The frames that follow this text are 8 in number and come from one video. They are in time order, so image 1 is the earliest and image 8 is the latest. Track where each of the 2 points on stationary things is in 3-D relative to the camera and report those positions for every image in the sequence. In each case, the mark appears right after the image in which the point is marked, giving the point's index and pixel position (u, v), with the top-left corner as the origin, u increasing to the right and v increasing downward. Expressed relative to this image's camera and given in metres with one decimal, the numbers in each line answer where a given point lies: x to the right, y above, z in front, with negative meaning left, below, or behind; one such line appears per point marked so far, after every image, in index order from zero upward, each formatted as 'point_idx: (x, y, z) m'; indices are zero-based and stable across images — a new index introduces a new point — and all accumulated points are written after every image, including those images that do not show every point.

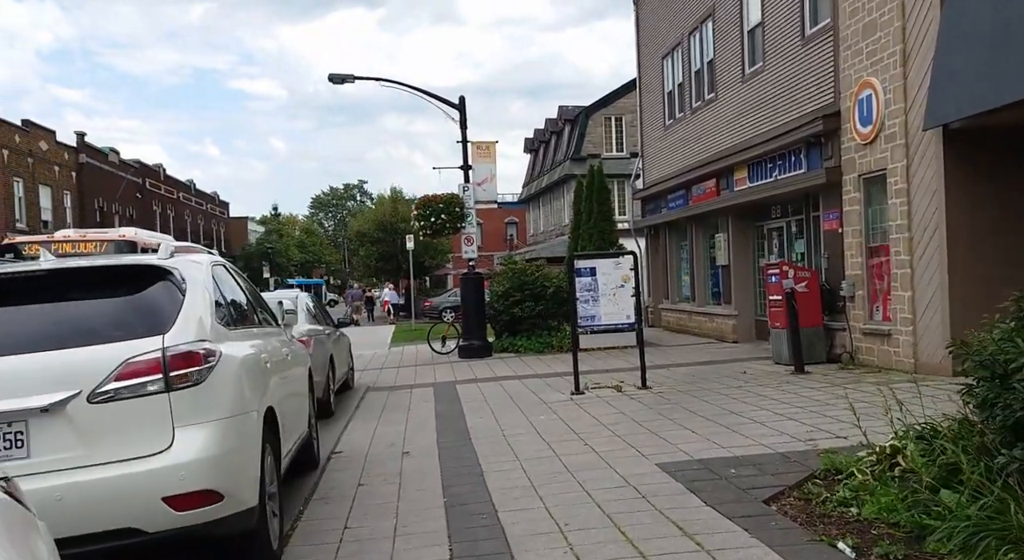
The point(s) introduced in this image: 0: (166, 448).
0: (-1.6, -0.8, +3.7) m
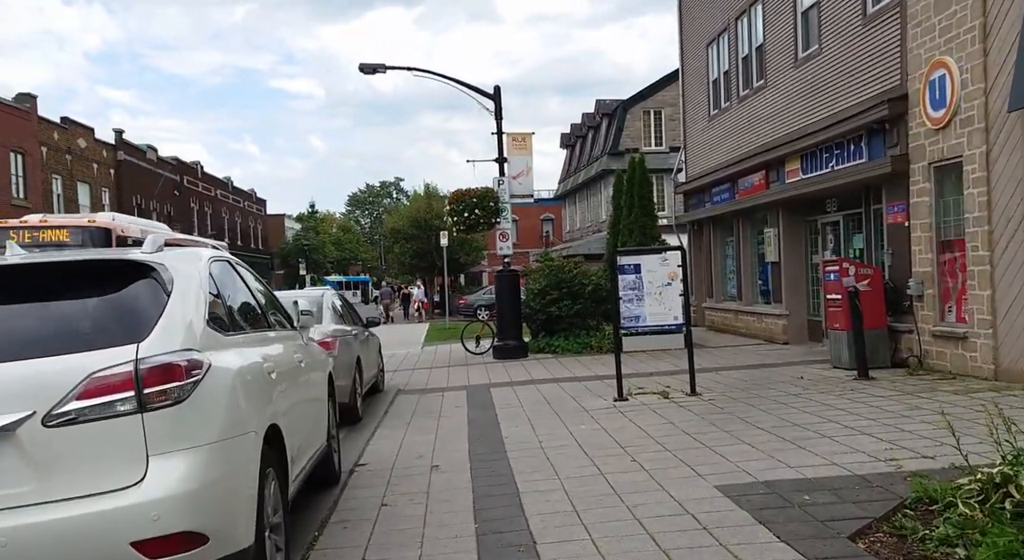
0: (-1.4, -0.8, +3.1) m
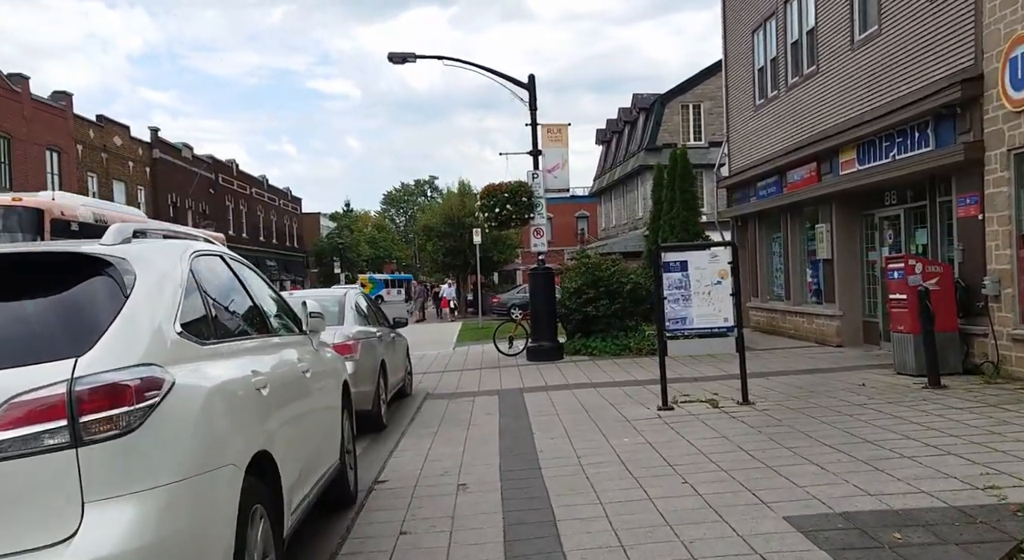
0: (-1.3, -0.7, +2.4) m
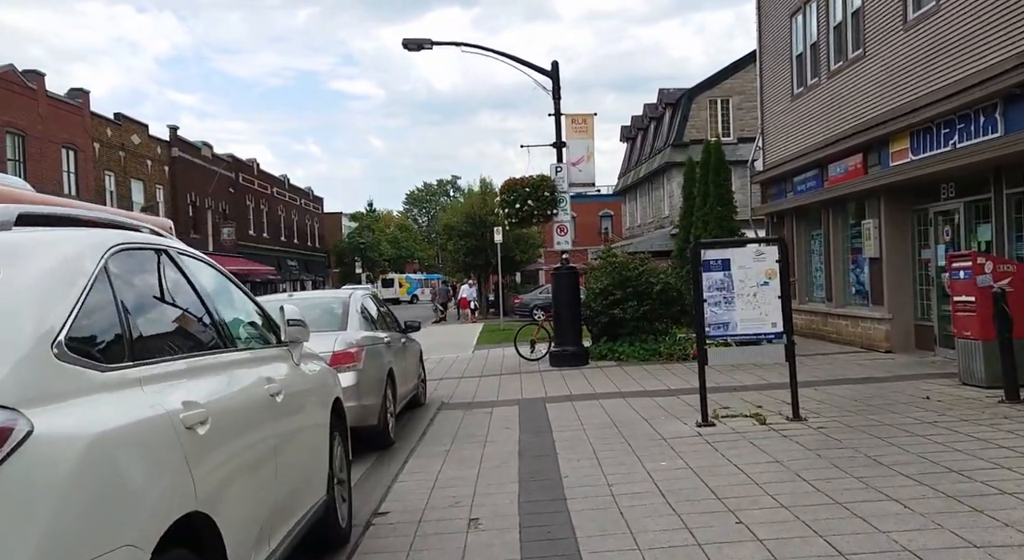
0: (-1.3, -0.7, +1.5) m
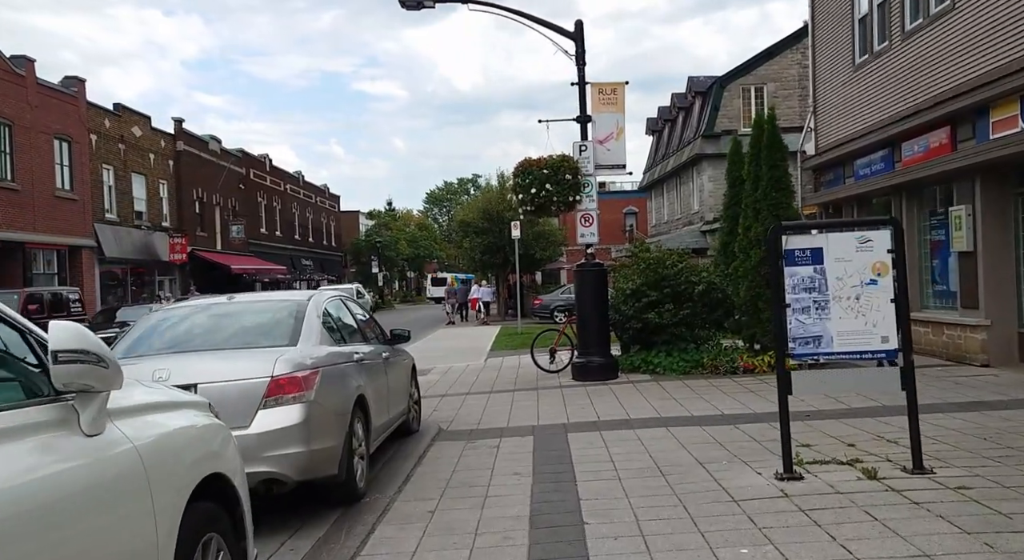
0: (-1.4, -0.7, -0.6) m
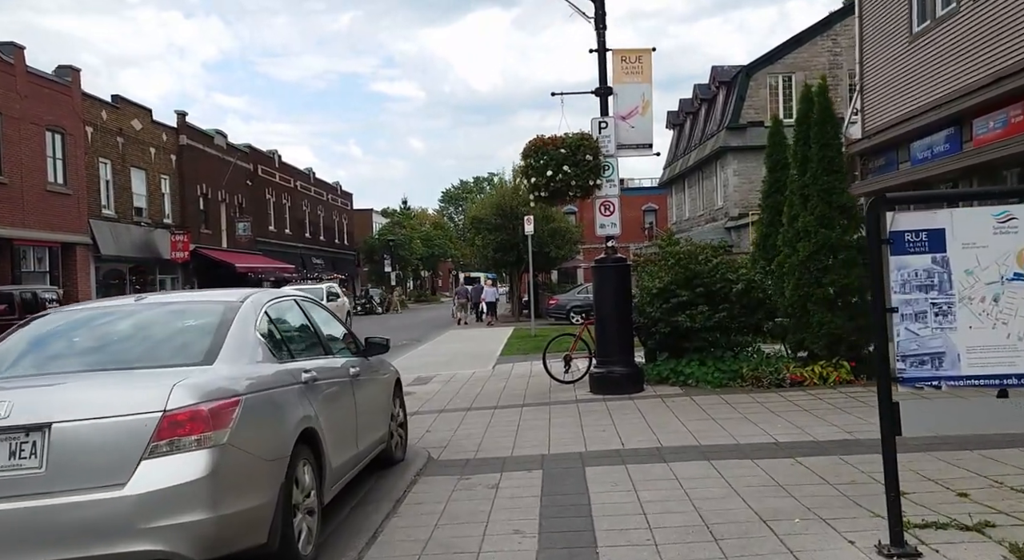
0: (-1.5, -0.7, -2.2) m
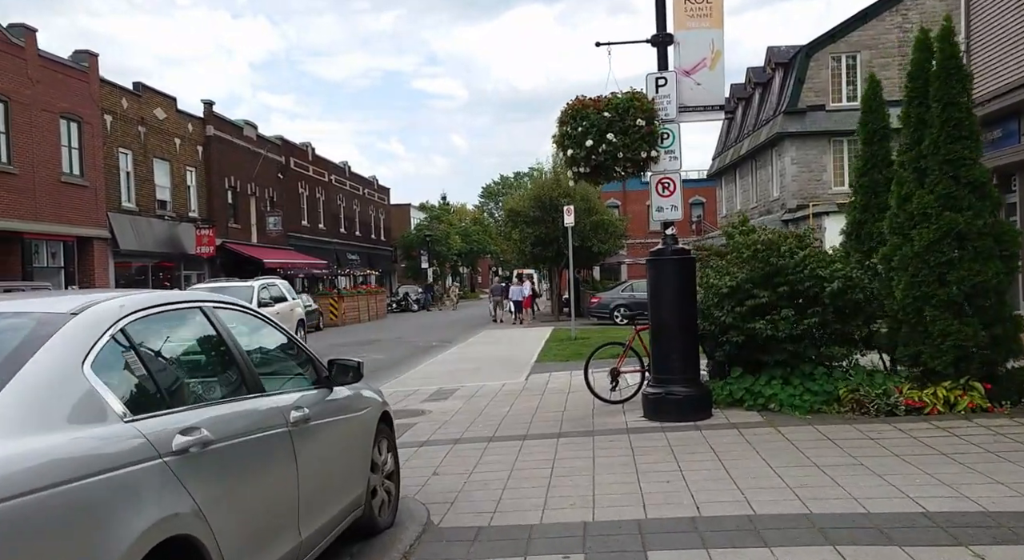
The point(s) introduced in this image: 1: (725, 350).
0: (-1.8, -0.7, -4.3) m
1: (+2.4, -0.8, +9.1) m
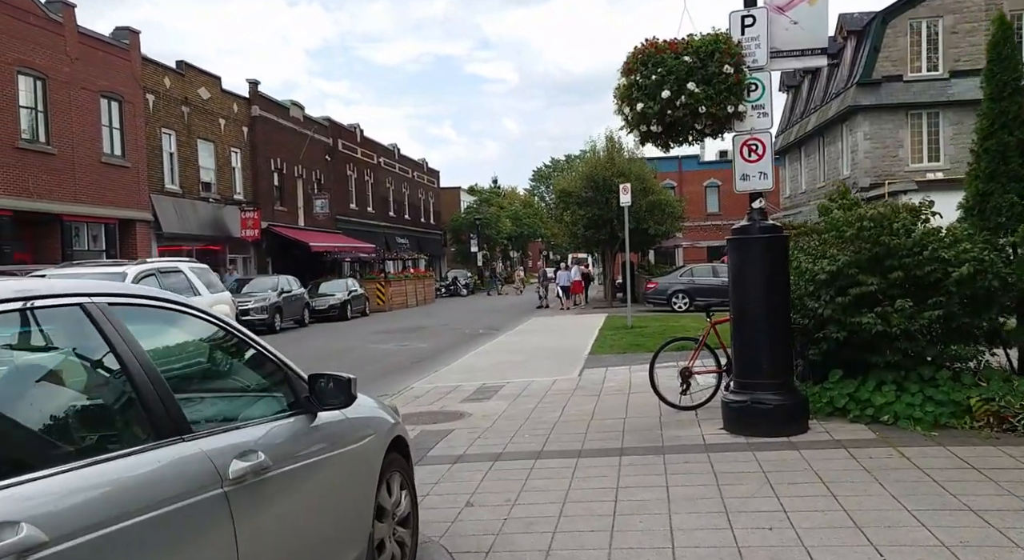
0: (-2.1, -0.8, -5.5) m
1: (+2.9, -0.6, +7.5) m
